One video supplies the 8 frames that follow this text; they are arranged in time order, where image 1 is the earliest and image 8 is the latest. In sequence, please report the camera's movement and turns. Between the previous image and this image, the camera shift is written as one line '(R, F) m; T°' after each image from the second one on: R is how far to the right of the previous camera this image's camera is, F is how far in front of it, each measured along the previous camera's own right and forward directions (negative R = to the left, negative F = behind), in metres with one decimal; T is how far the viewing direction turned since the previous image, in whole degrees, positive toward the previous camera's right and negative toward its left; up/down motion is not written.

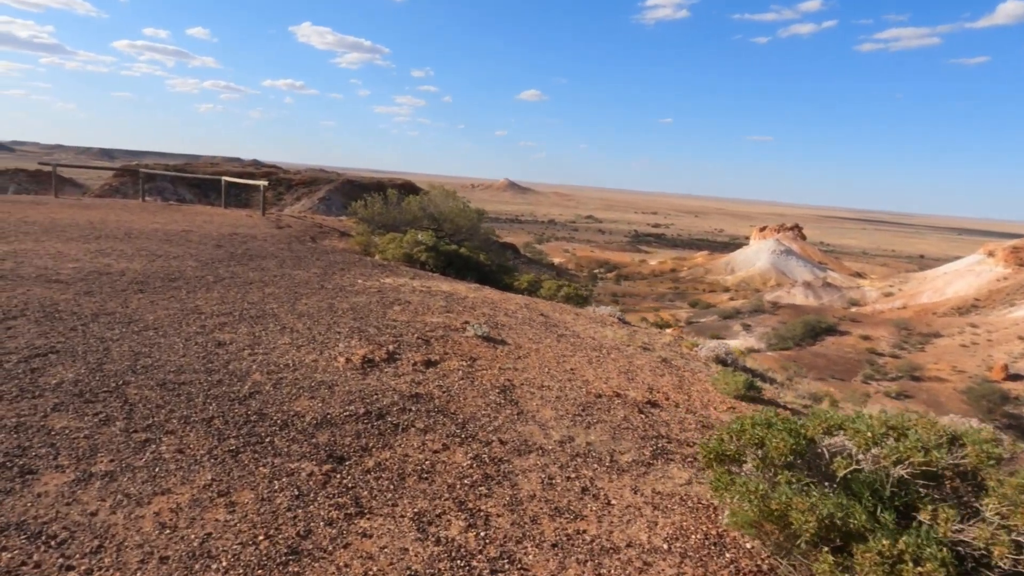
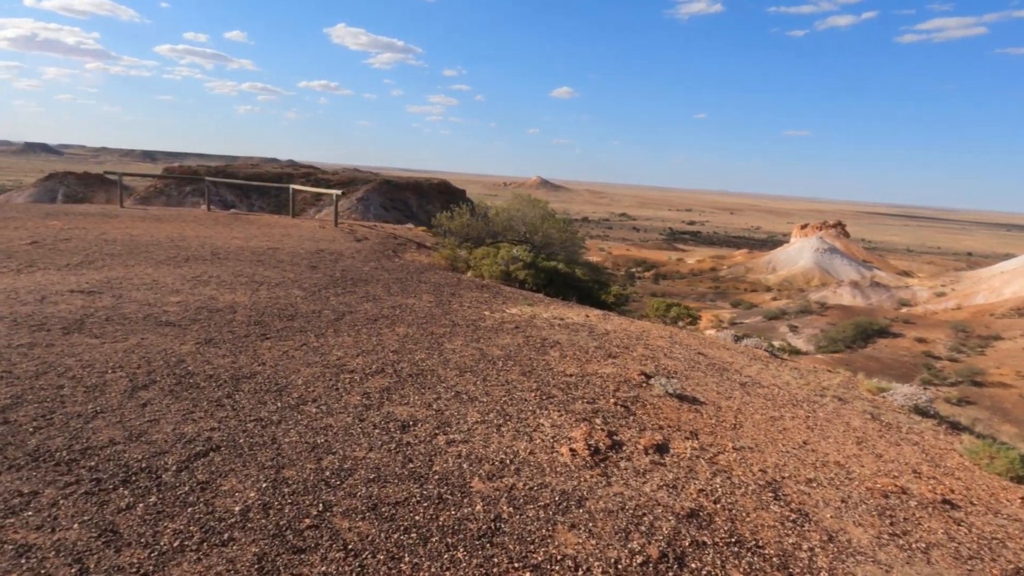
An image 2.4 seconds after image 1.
(-2.0, +1.6) m; -3°
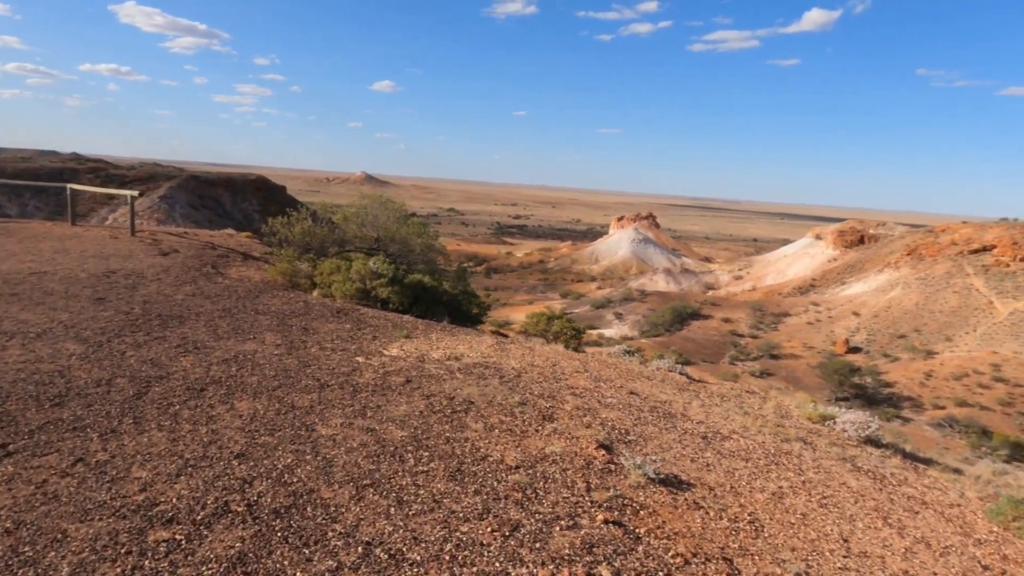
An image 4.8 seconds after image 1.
(-0.6, +2.6) m; +15°
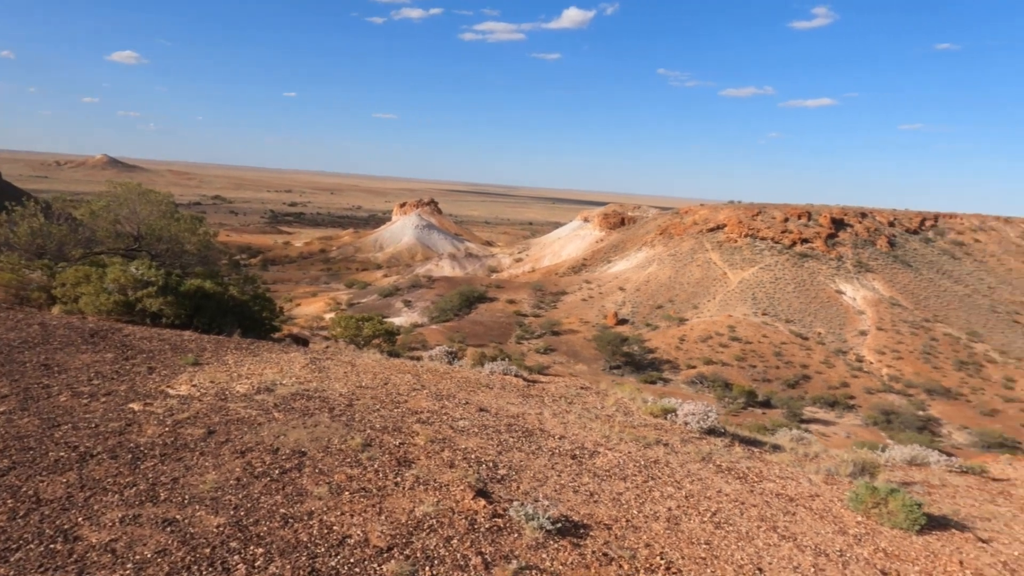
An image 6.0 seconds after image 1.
(-0.5, +1.3) m; +18°
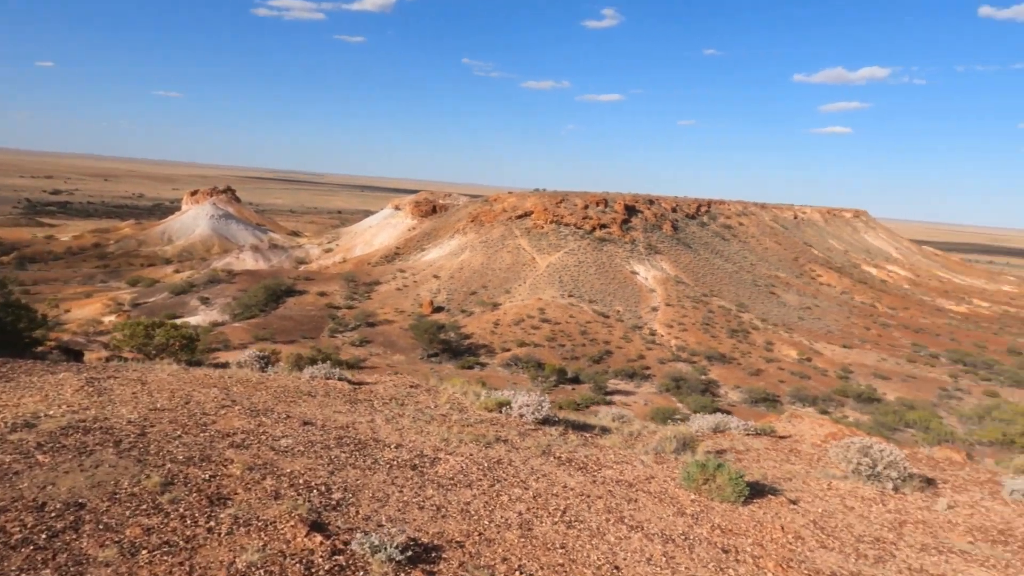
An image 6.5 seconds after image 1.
(-0.1, +0.5) m; +16°
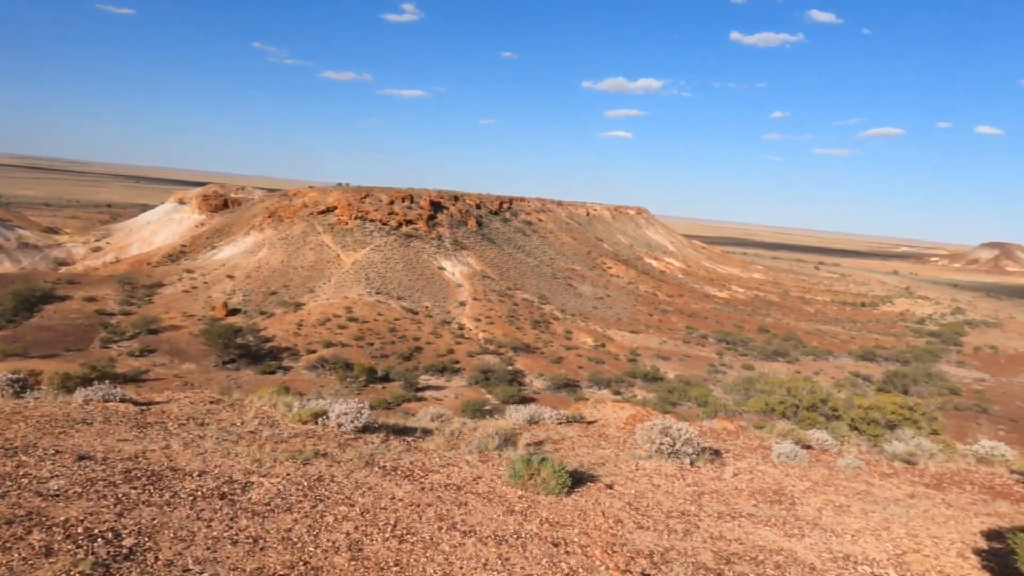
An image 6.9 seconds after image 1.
(-0.1, +0.2) m; +17°
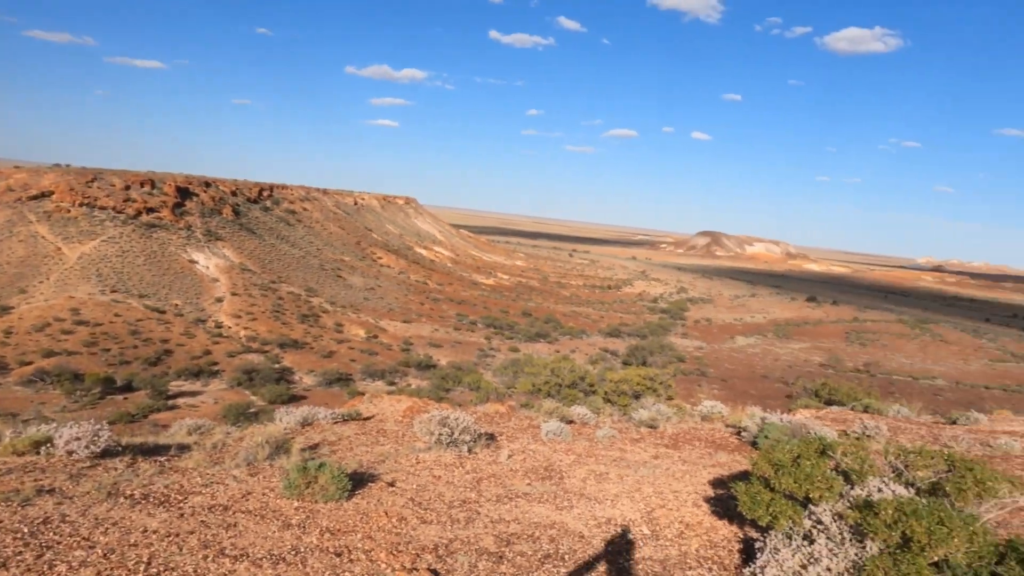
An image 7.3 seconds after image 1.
(0.0, +0.1) m; +20°
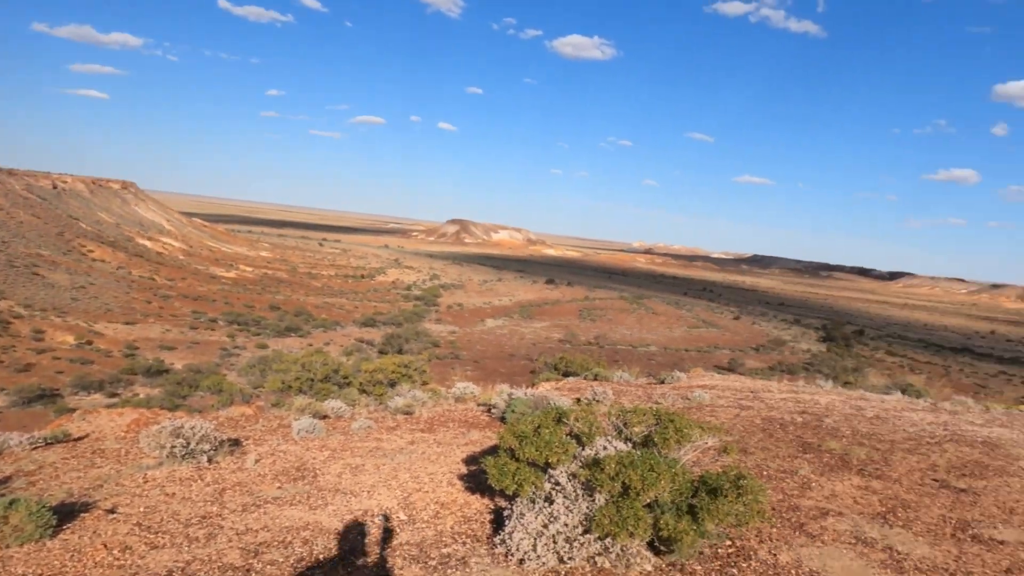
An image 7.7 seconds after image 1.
(+0.1, 0.0) m; +21°
